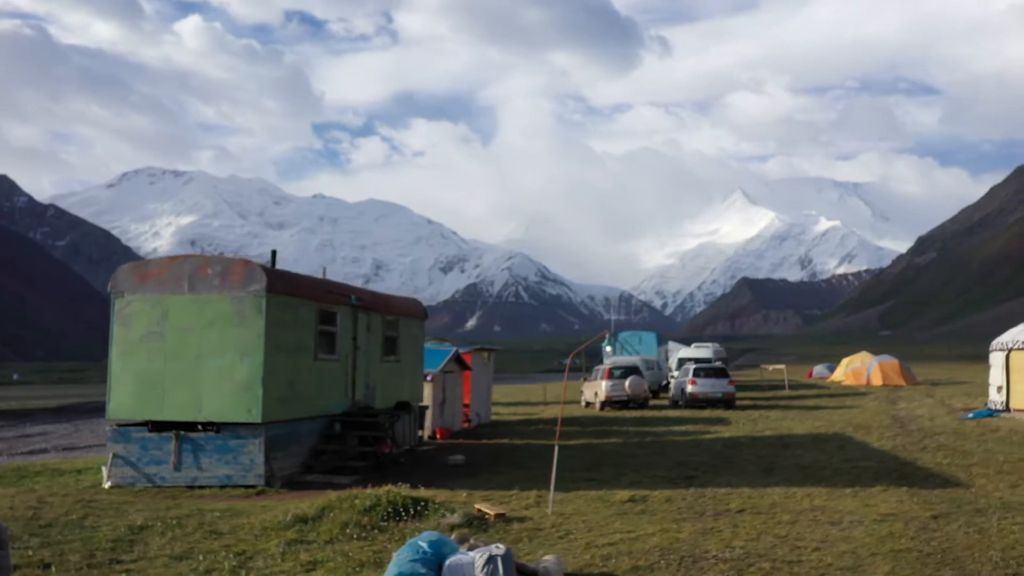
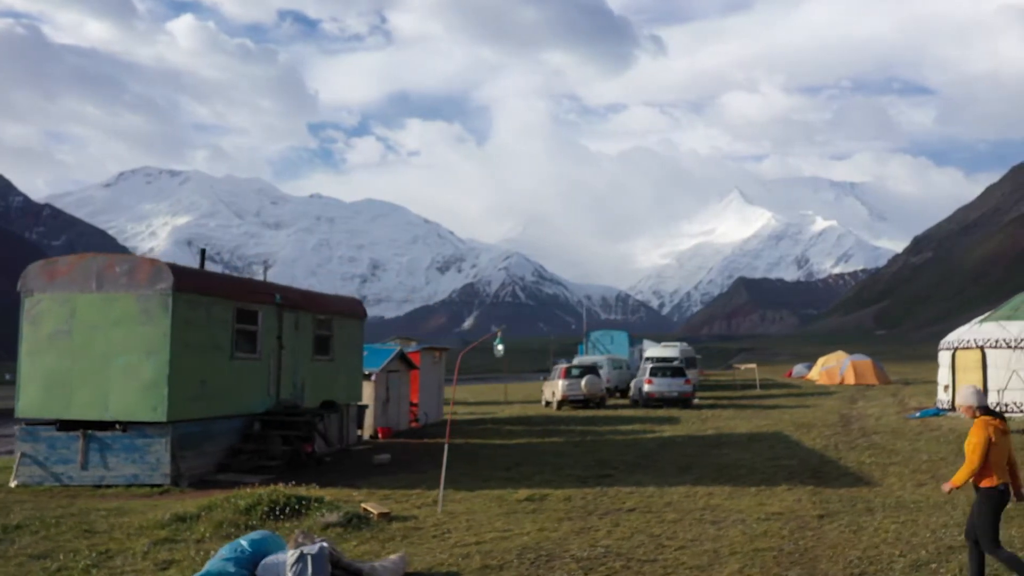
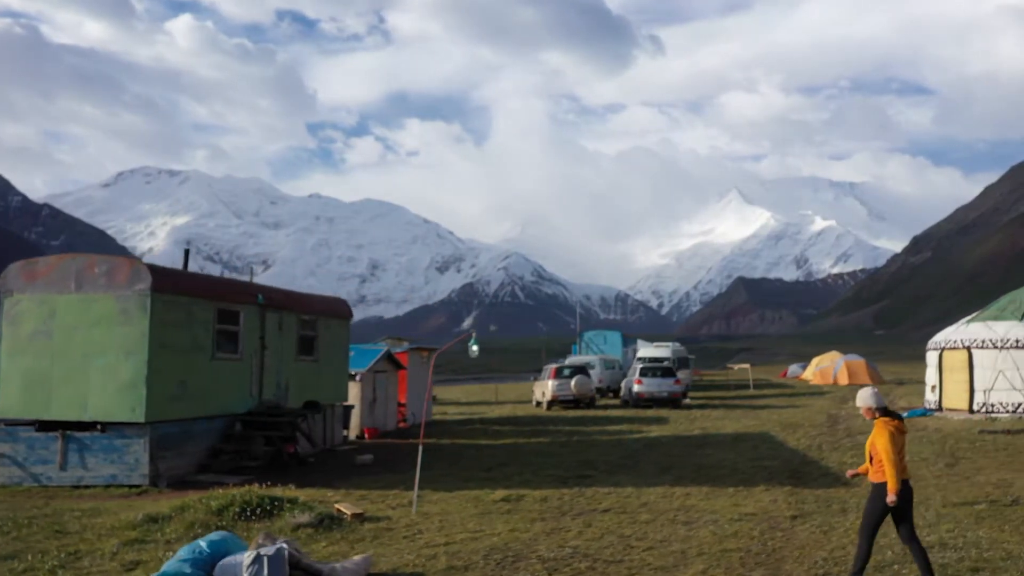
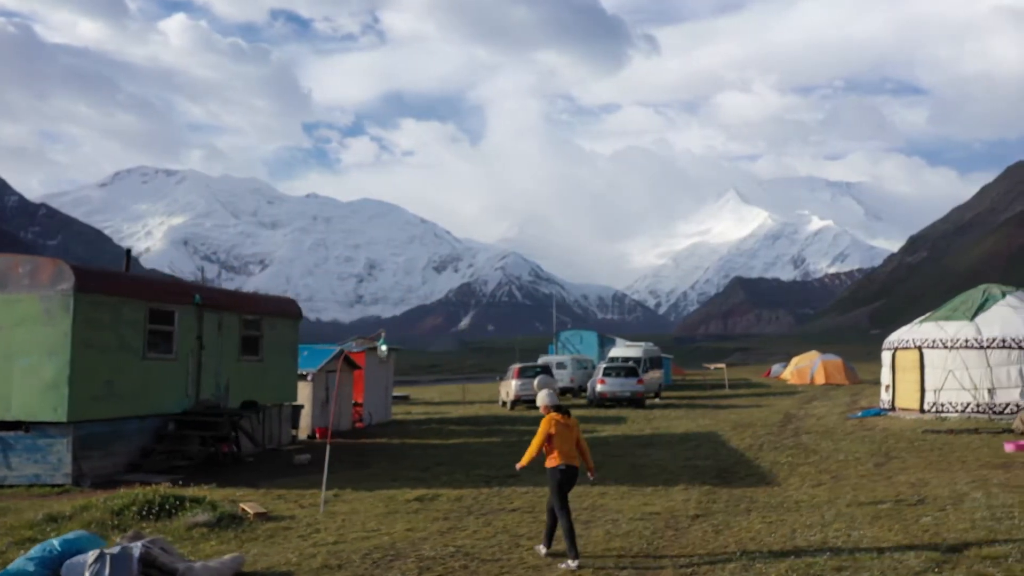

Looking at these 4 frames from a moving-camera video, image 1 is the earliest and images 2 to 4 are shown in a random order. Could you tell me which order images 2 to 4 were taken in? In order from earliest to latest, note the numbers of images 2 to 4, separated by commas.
2, 3, 4
